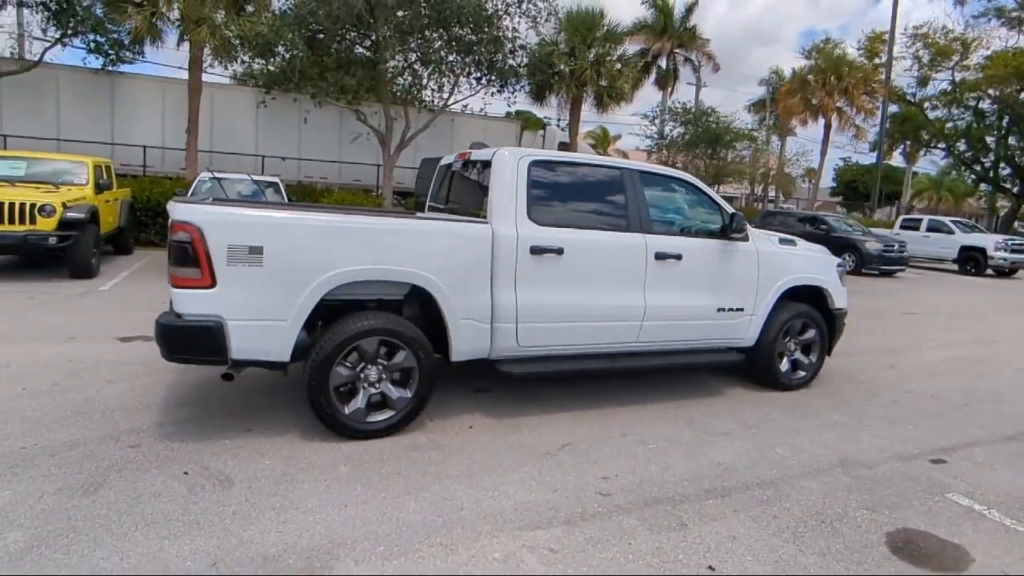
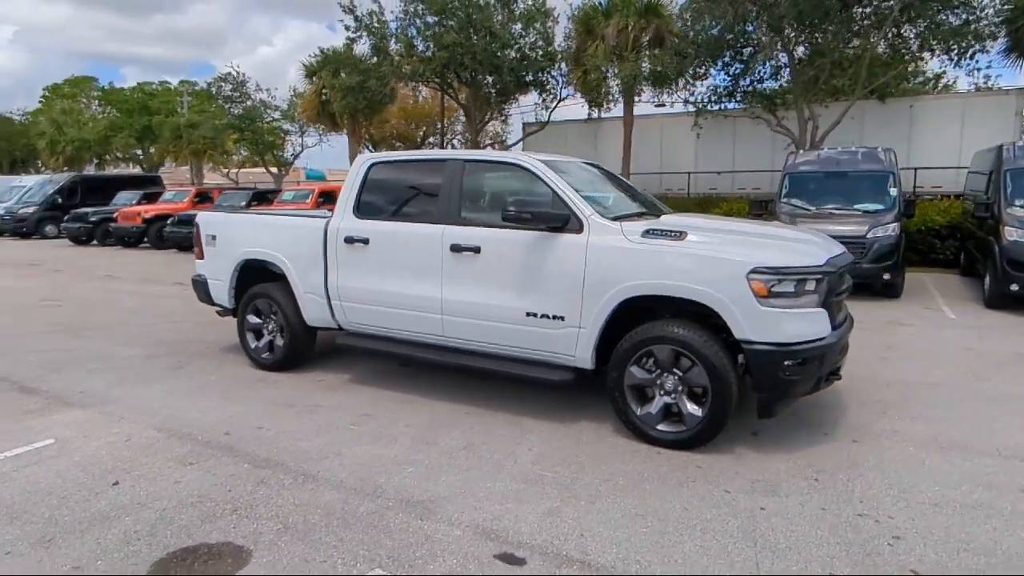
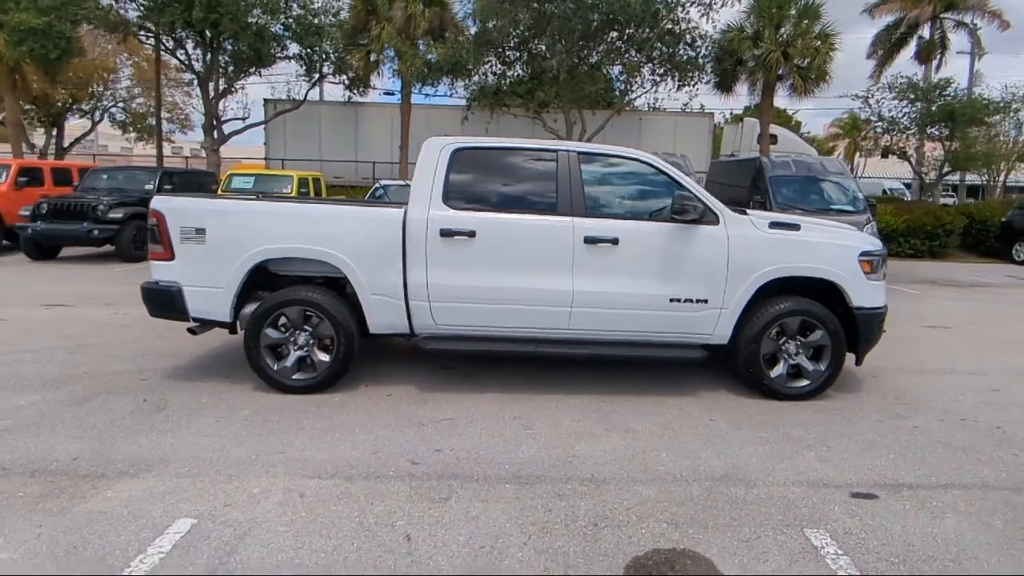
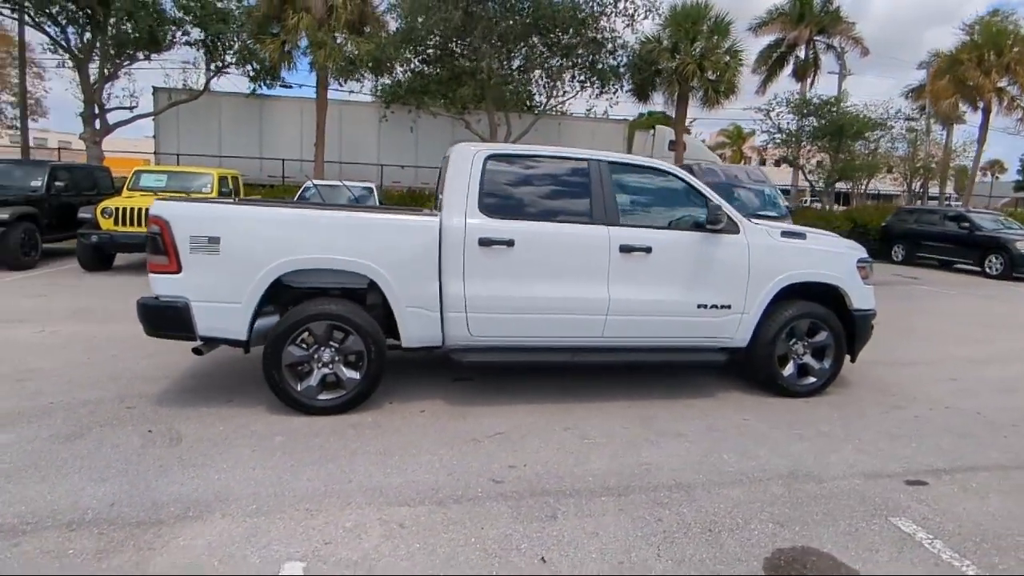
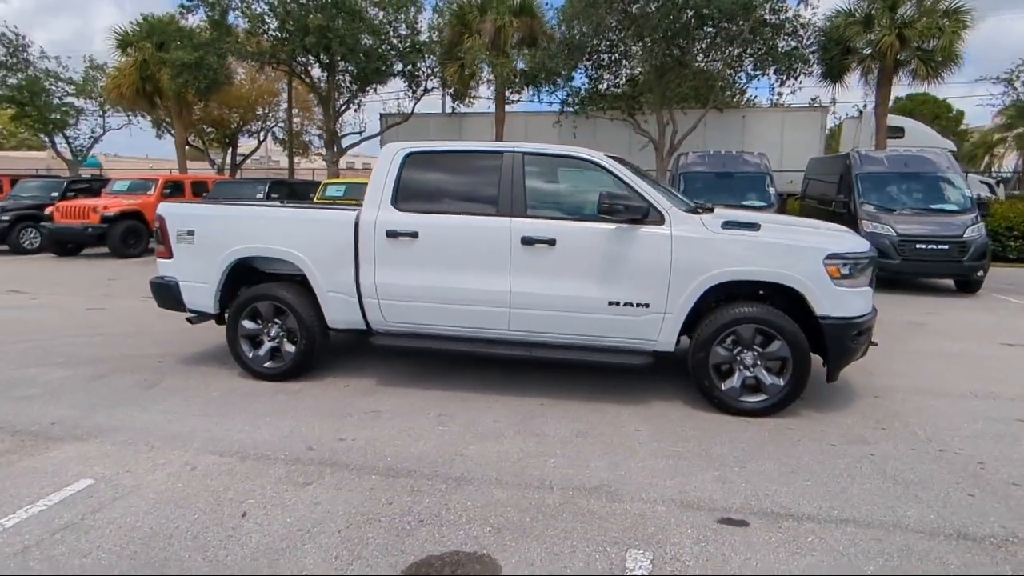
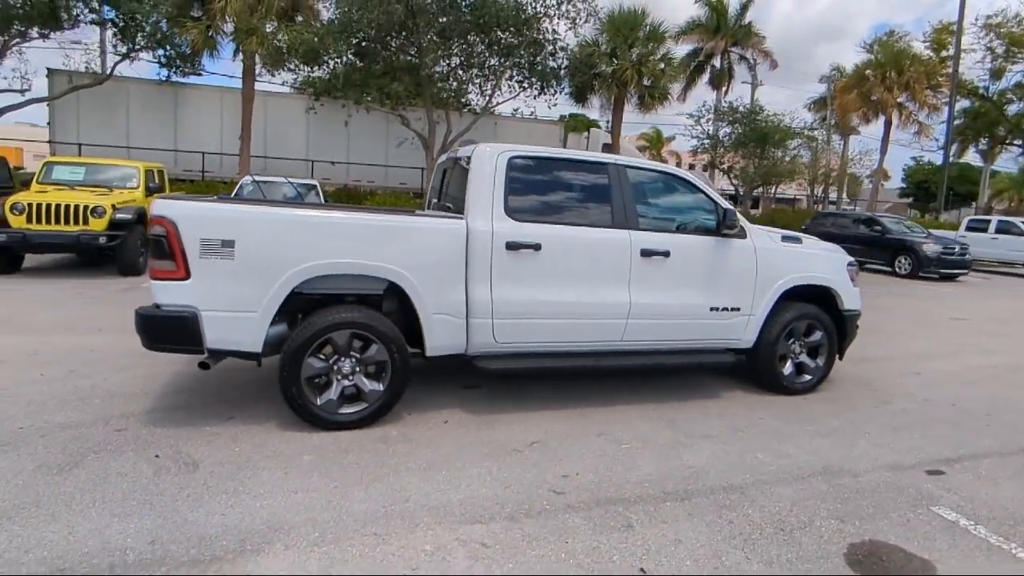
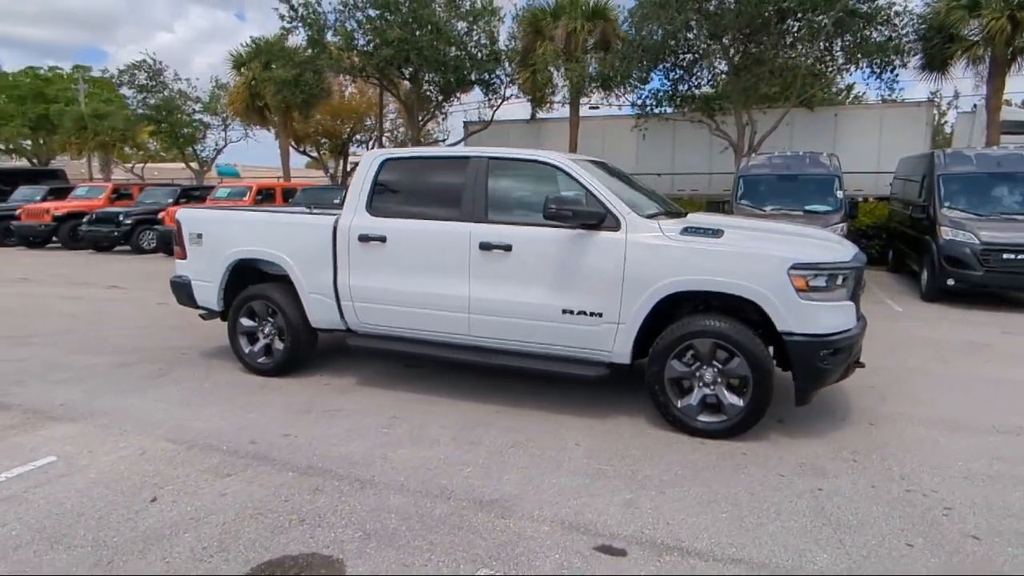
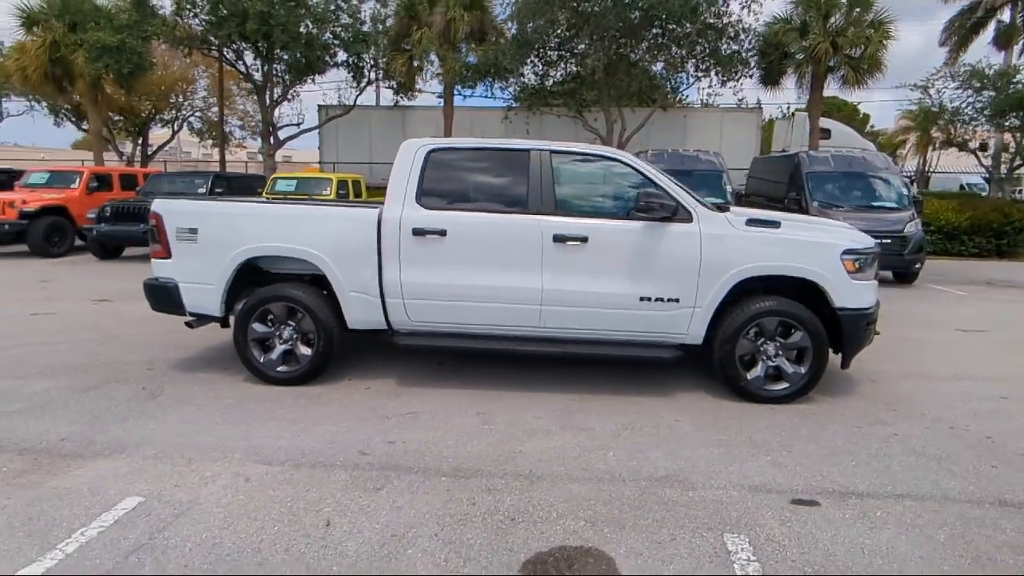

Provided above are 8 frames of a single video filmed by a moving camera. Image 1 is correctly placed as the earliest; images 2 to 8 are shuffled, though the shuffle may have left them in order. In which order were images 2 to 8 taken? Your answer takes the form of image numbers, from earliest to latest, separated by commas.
6, 4, 3, 8, 5, 7, 2
